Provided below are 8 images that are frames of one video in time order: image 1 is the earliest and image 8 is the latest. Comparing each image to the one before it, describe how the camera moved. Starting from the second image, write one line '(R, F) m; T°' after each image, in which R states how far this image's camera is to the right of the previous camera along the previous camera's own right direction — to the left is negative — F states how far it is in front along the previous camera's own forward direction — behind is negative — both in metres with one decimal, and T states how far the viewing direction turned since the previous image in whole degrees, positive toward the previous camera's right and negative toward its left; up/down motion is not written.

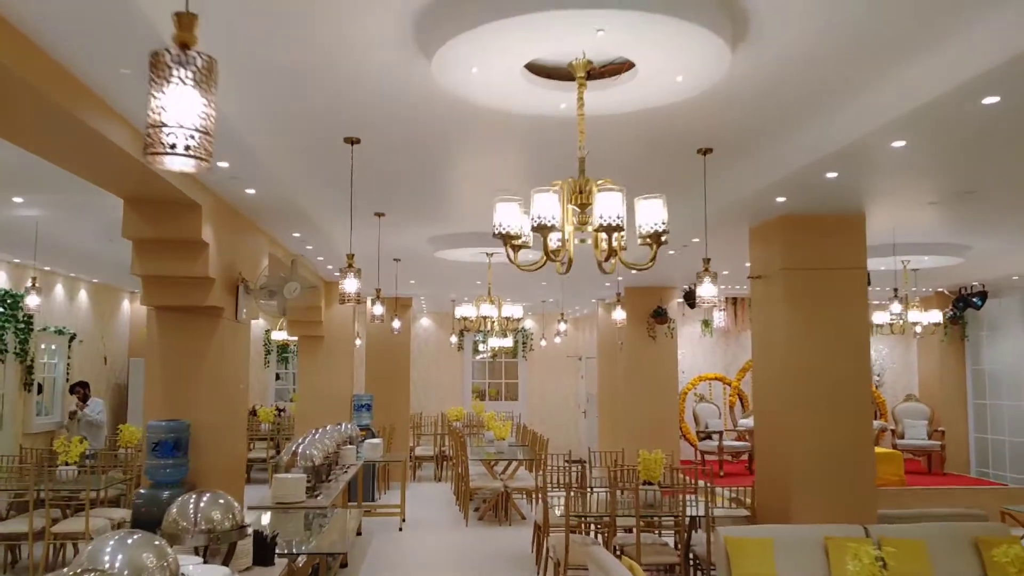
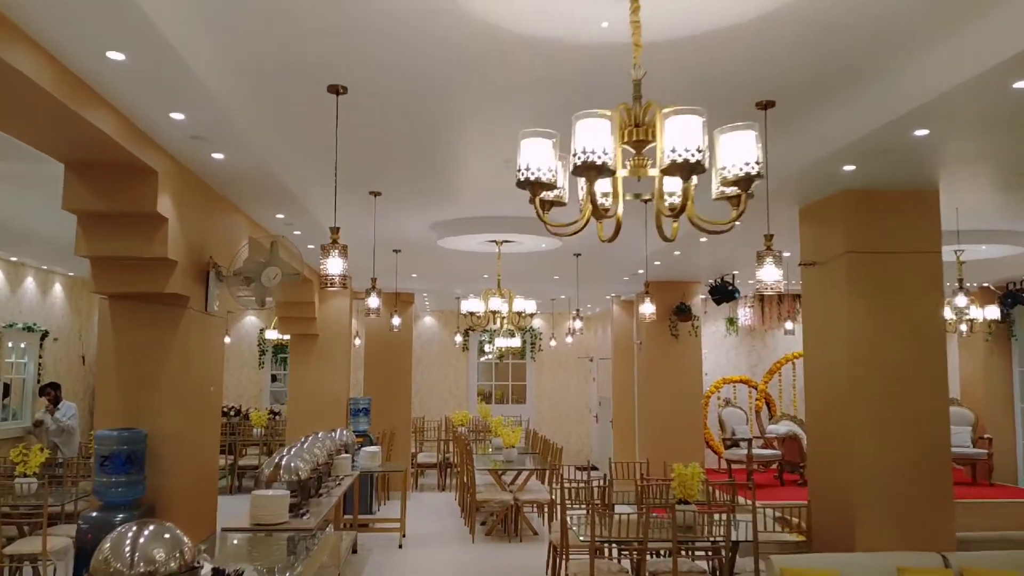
(-0.1, +0.9) m; 0°
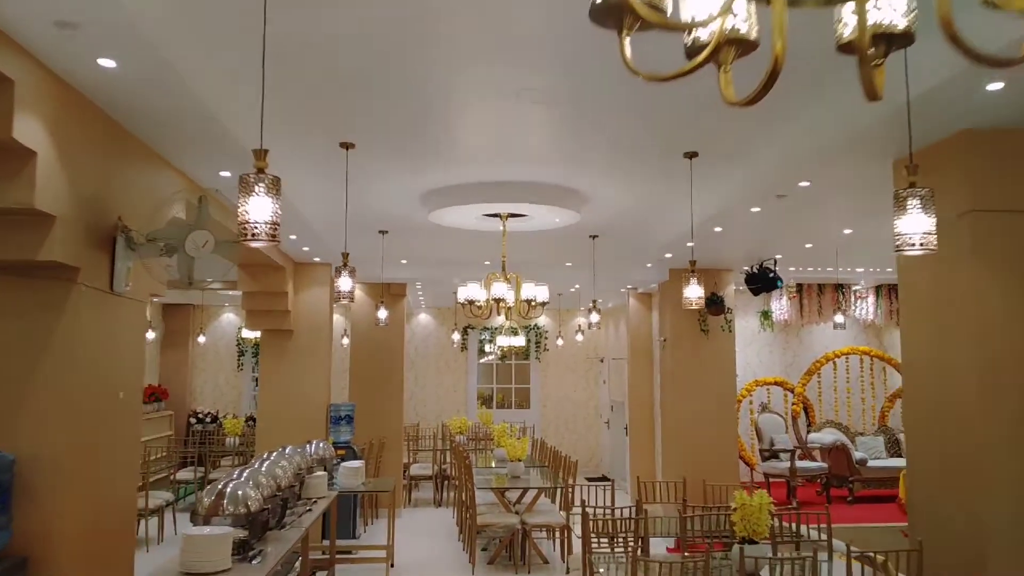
(-0.1, +1.3) m; 0°
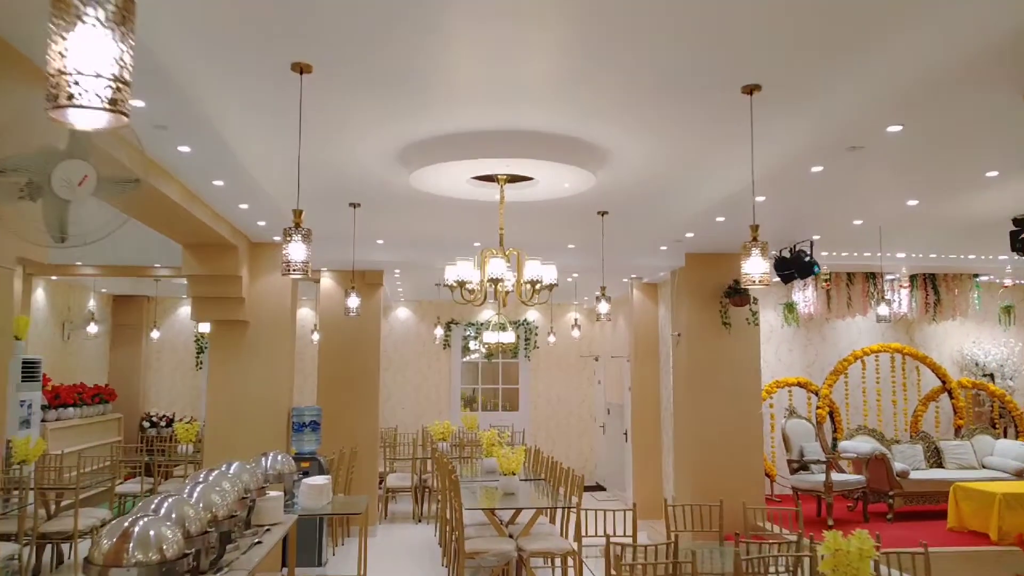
(-0.1, +1.2) m; +1°
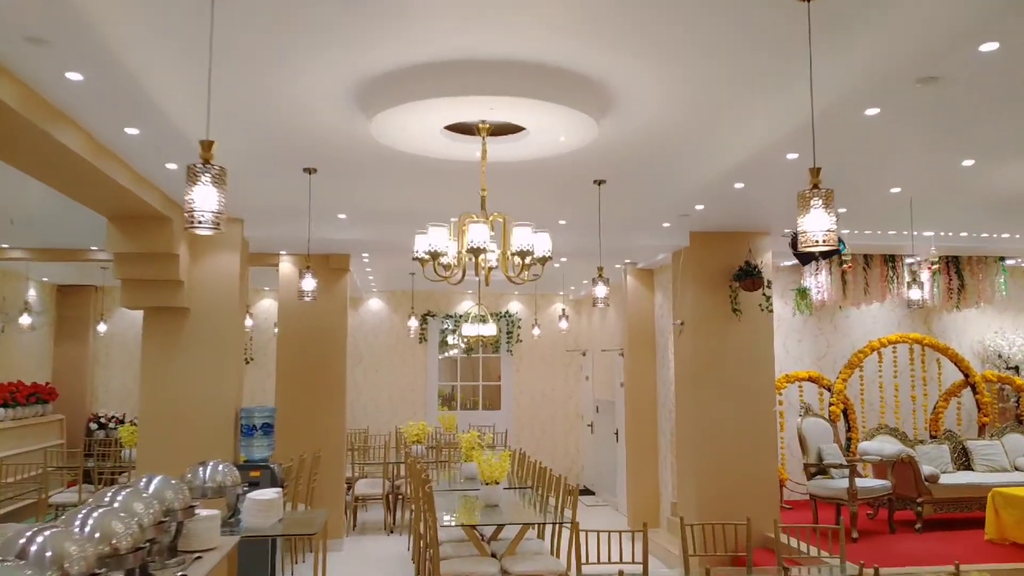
(0.0, +0.9) m; +1°
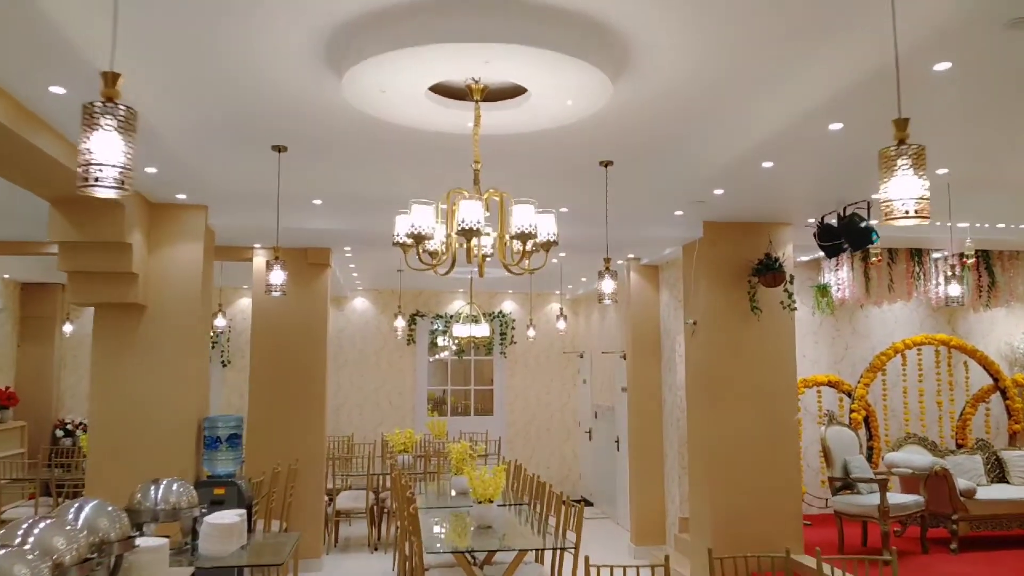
(0.0, +0.6) m; +1°
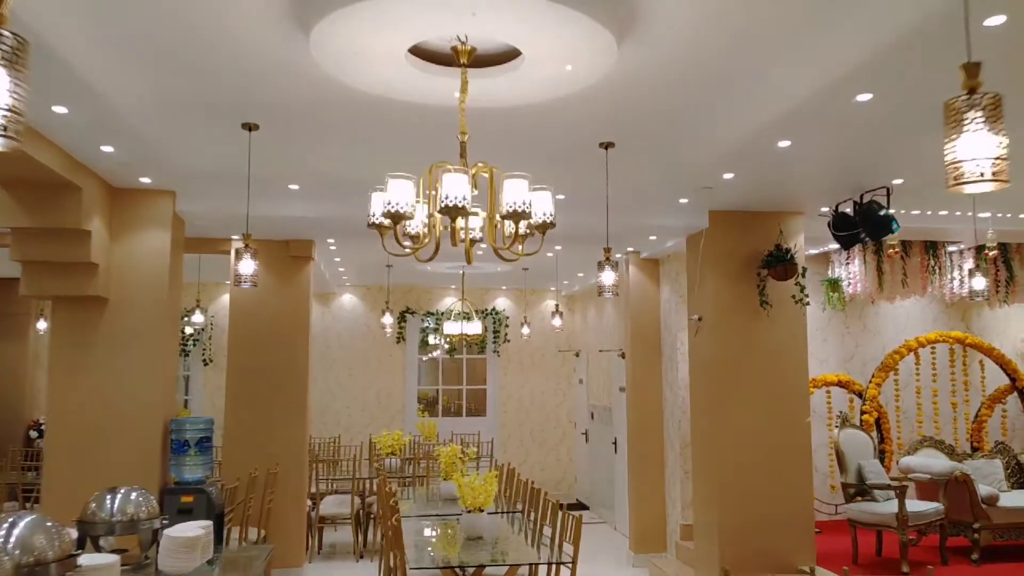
(0.0, +0.4) m; 0°
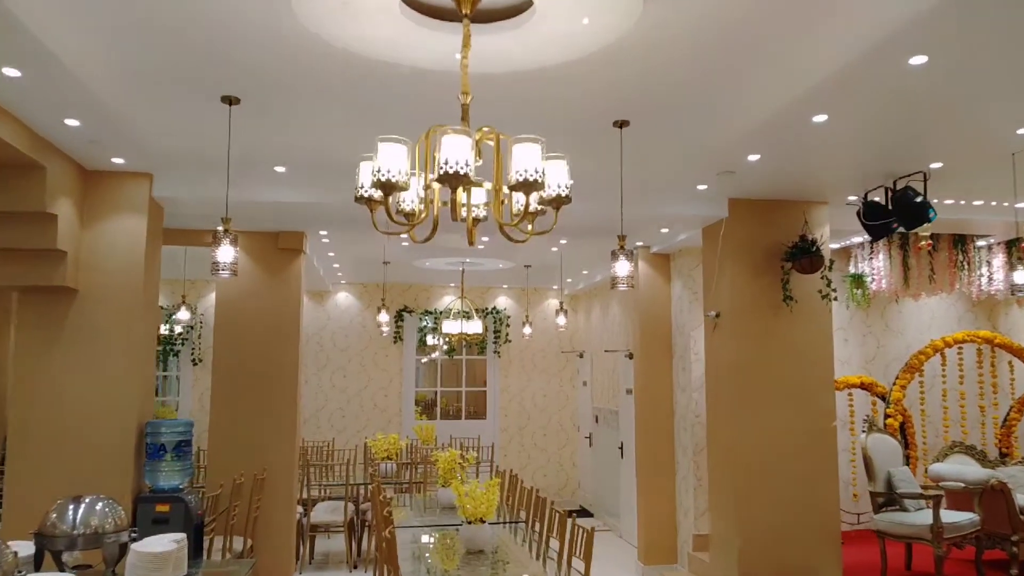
(0.0, +0.4) m; 0°
